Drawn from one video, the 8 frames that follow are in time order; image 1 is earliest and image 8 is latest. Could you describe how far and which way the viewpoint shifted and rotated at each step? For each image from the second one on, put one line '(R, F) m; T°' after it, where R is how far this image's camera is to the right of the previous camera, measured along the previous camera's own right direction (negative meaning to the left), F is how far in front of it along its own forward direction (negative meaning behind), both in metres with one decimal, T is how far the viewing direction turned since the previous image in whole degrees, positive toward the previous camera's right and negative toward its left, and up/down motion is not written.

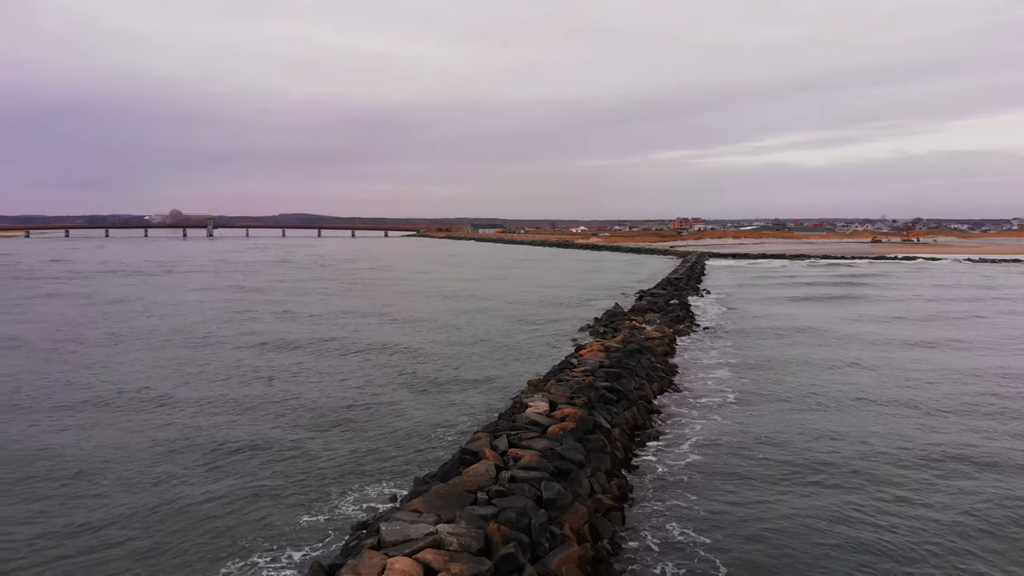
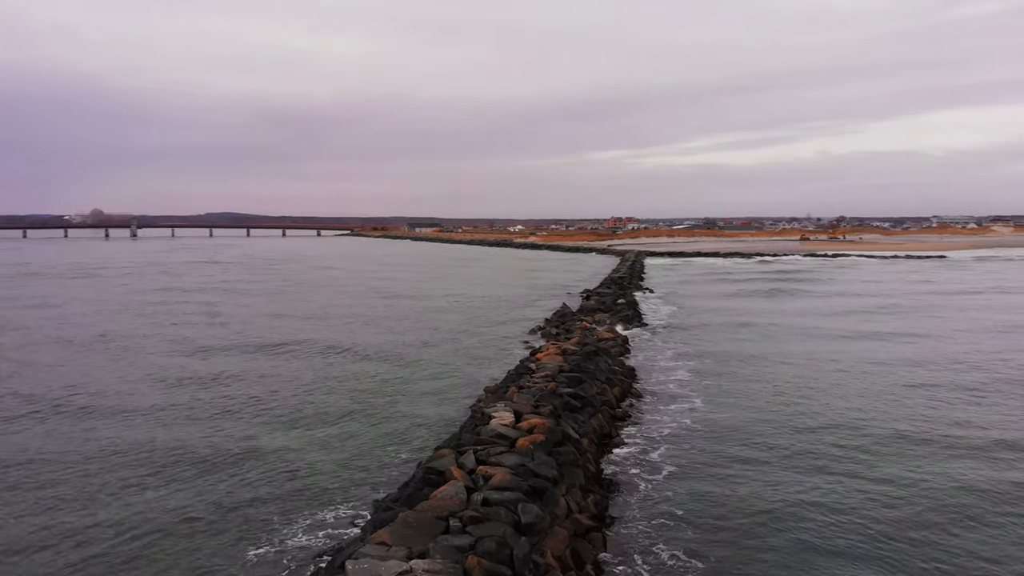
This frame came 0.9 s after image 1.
(-0.1, +0.2) m; +4°
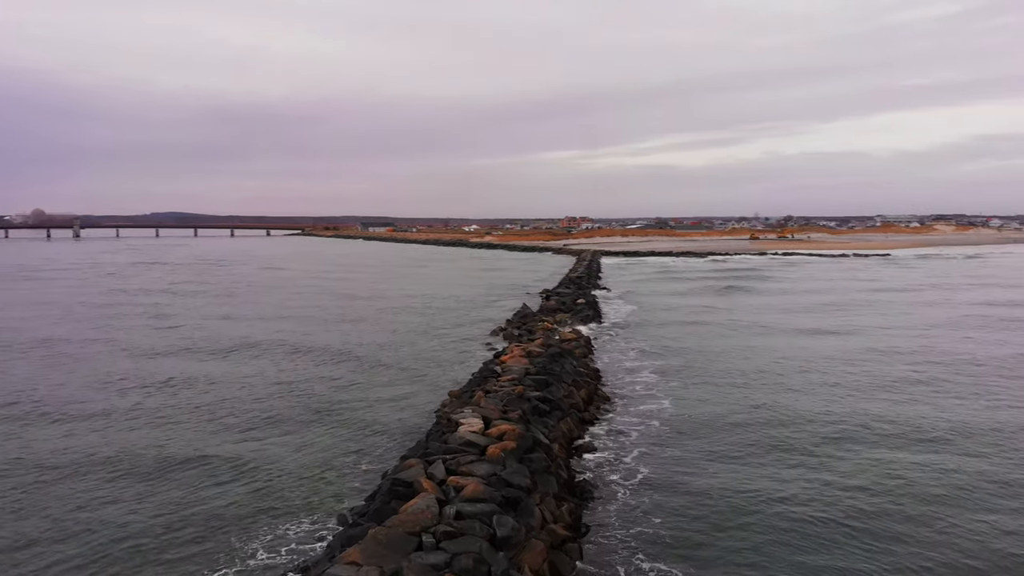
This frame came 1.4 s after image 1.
(-0.1, +0.1) m; +3°
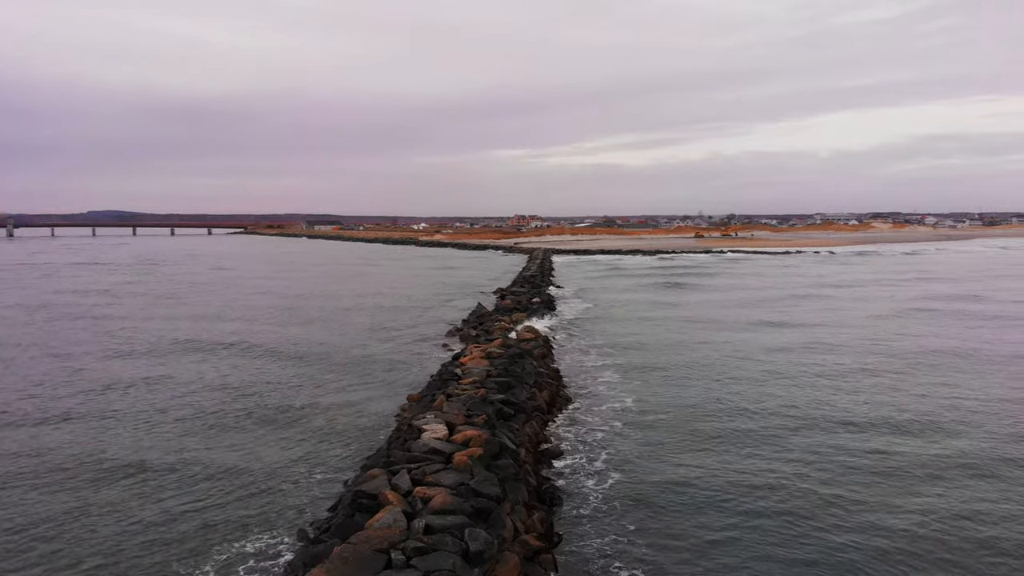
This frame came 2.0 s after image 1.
(-0.1, +0.1) m; +4°
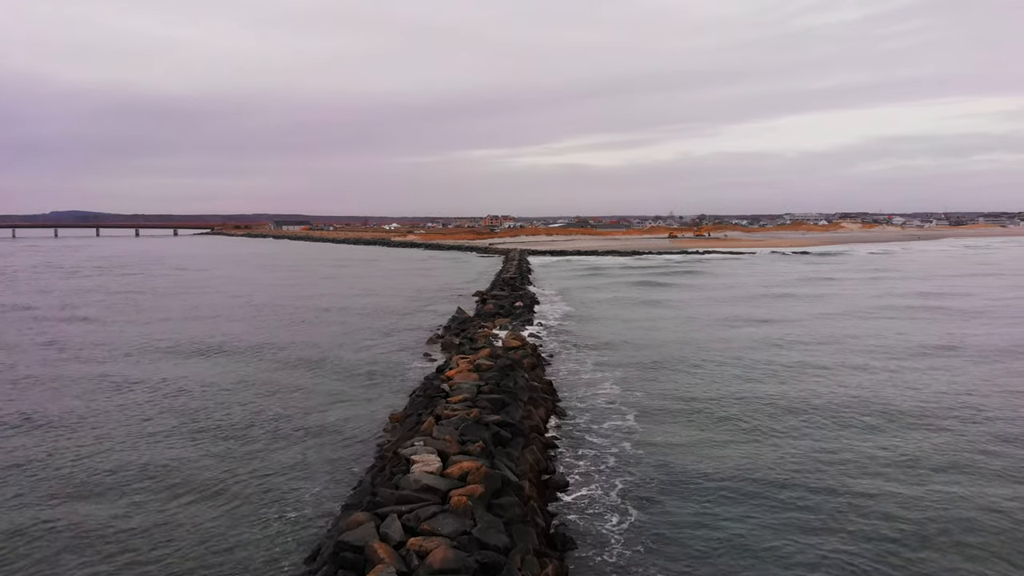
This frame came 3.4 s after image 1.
(-0.1, +0.4) m; +2°
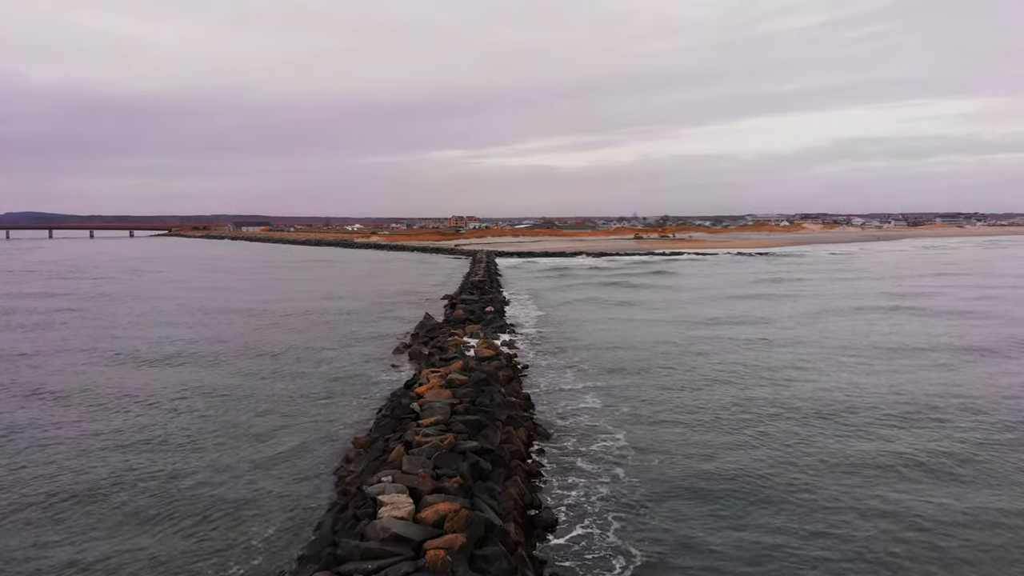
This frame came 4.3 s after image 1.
(-0.1, +0.4) m; +2°
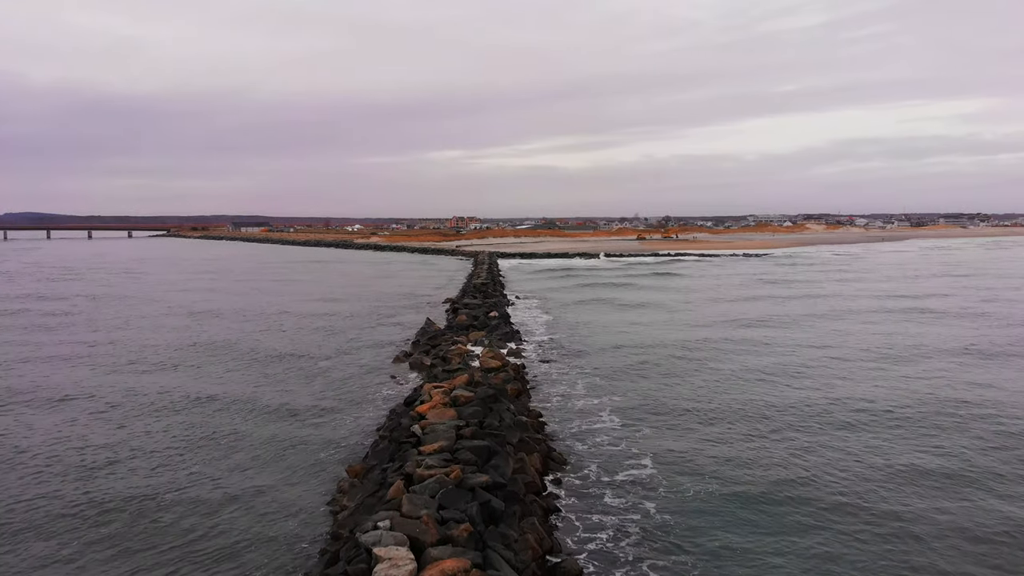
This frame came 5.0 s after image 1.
(0.0, +0.4) m; 0°
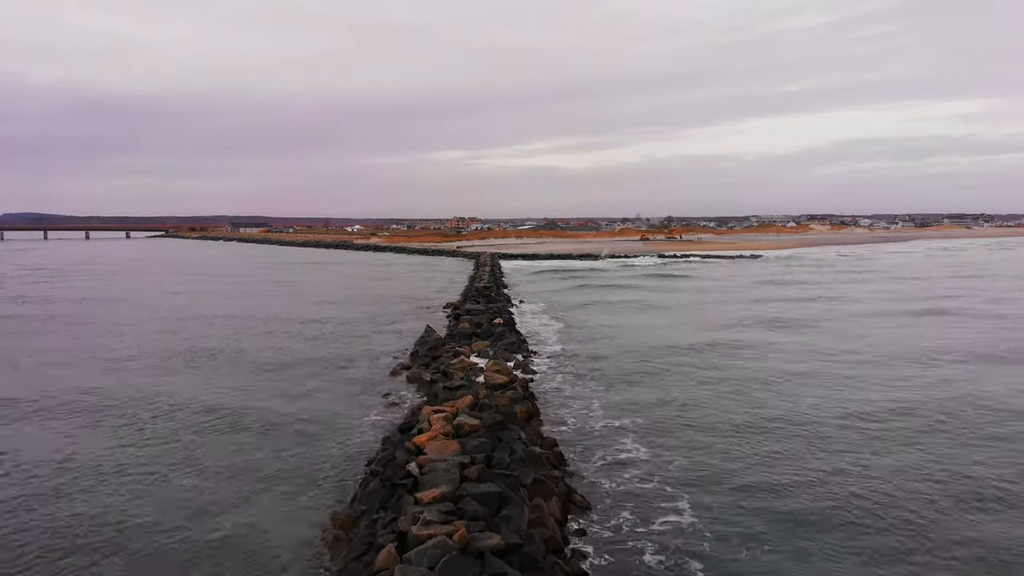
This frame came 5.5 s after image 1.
(0.0, +0.5) m; 0°
